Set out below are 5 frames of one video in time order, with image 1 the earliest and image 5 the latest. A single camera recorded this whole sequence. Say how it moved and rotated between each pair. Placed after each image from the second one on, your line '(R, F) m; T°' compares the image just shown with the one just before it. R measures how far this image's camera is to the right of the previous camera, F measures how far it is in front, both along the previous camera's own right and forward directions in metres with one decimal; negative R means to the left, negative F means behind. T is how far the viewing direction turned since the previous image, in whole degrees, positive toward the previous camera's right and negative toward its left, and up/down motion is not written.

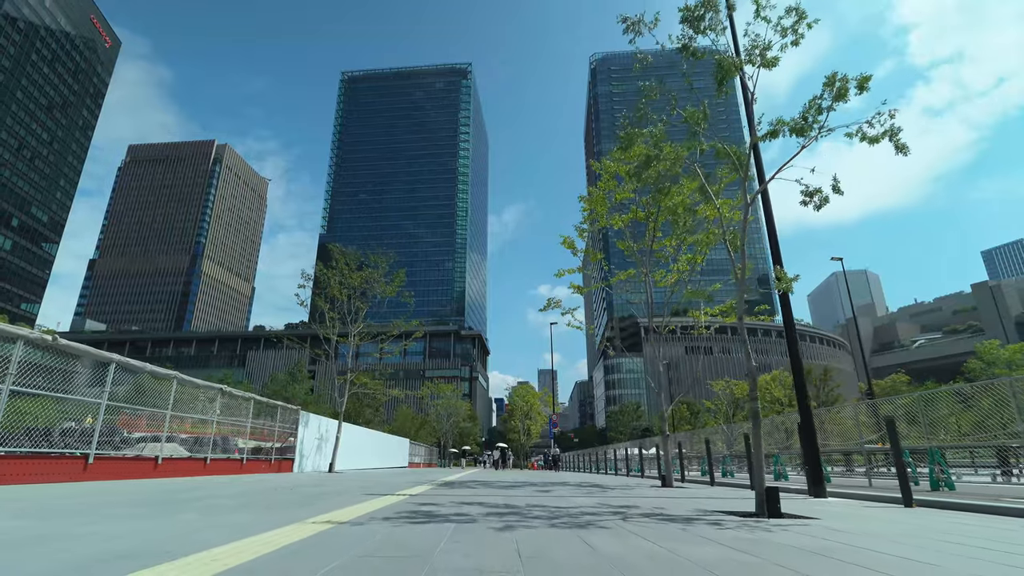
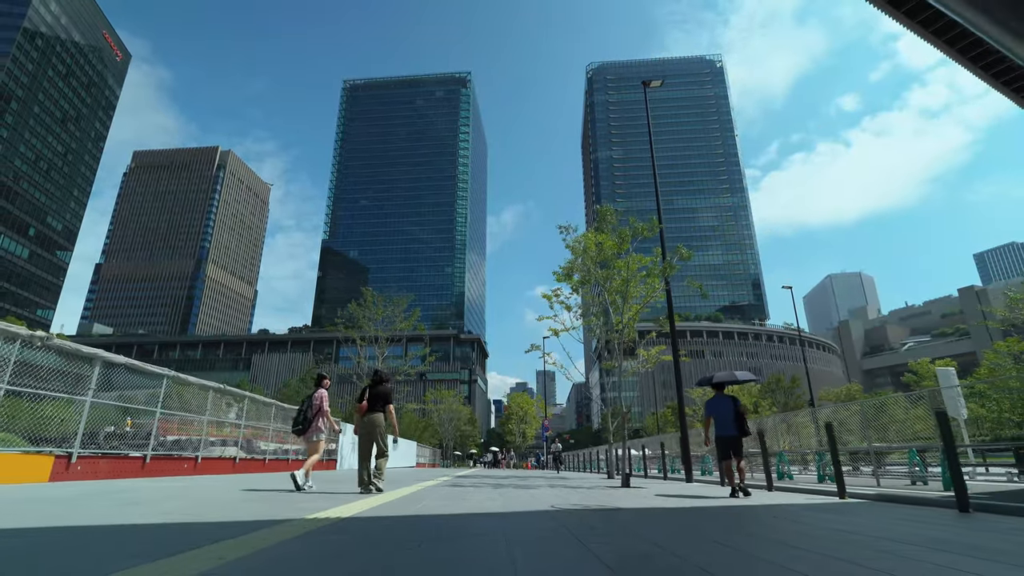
(+0.1, -2.0) m; 0°
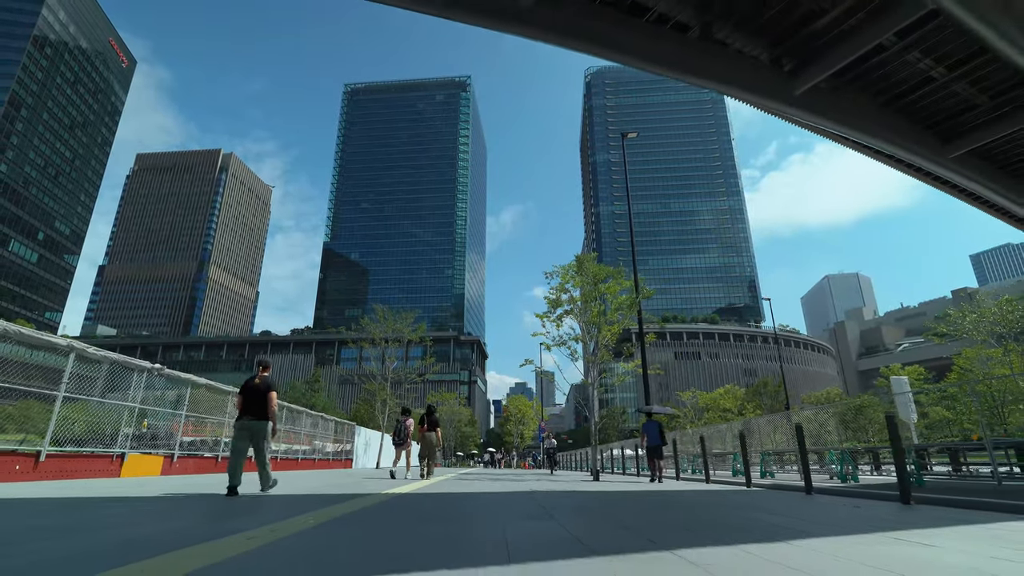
(+0.1, -1.1) m; 0°
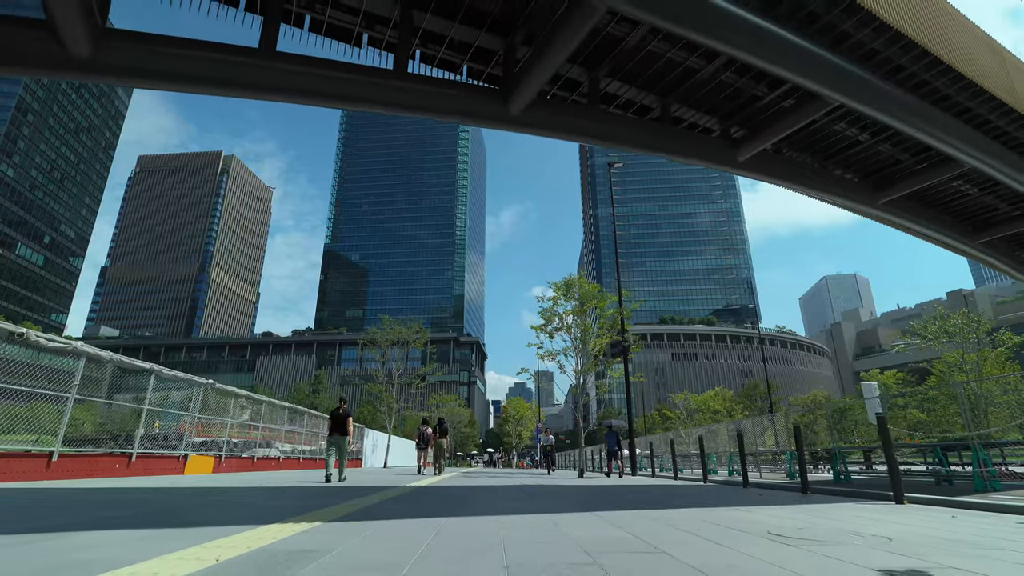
(0.0, -0.8) m; 0°
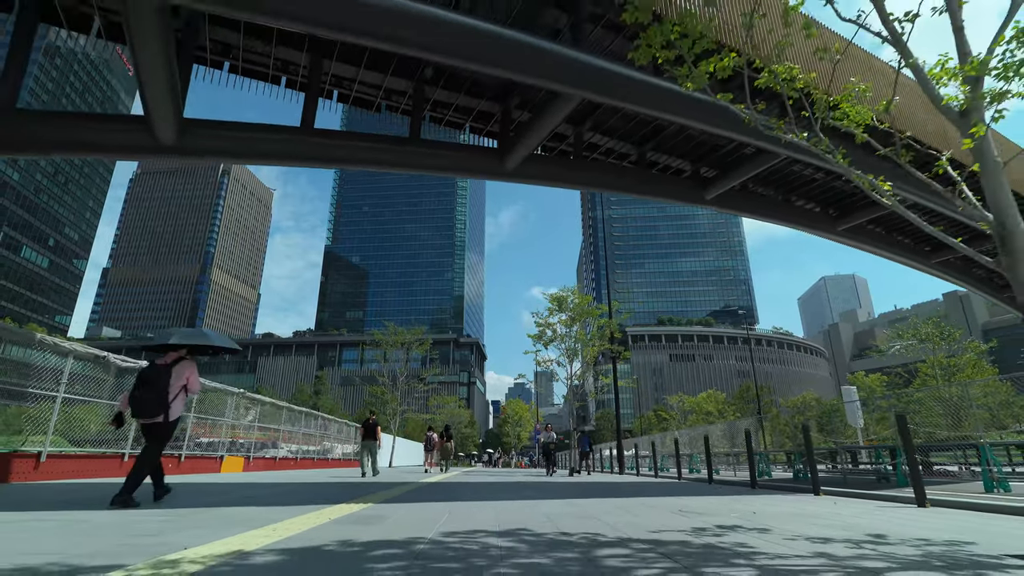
(0.0, -0.6) m; 0°
